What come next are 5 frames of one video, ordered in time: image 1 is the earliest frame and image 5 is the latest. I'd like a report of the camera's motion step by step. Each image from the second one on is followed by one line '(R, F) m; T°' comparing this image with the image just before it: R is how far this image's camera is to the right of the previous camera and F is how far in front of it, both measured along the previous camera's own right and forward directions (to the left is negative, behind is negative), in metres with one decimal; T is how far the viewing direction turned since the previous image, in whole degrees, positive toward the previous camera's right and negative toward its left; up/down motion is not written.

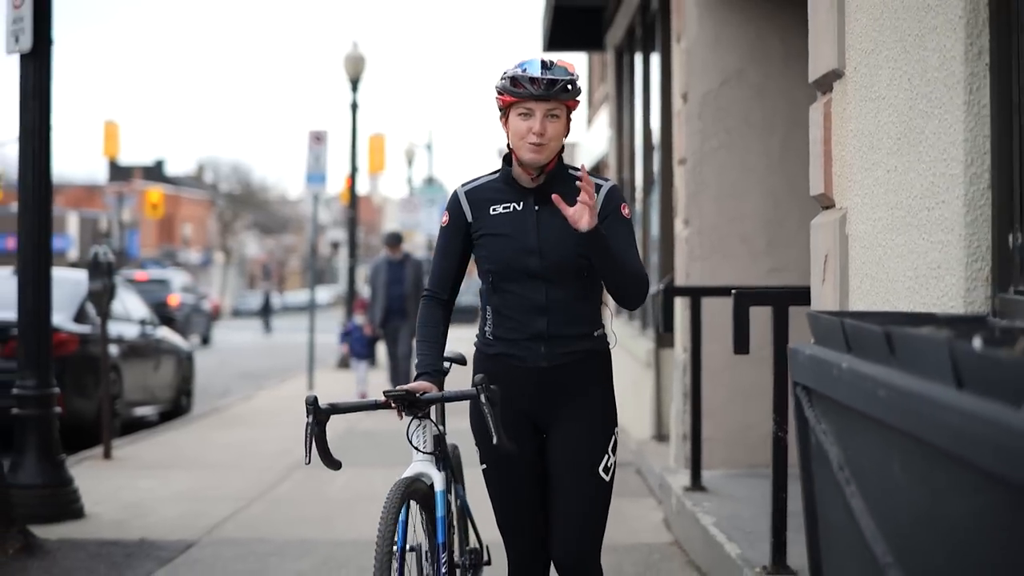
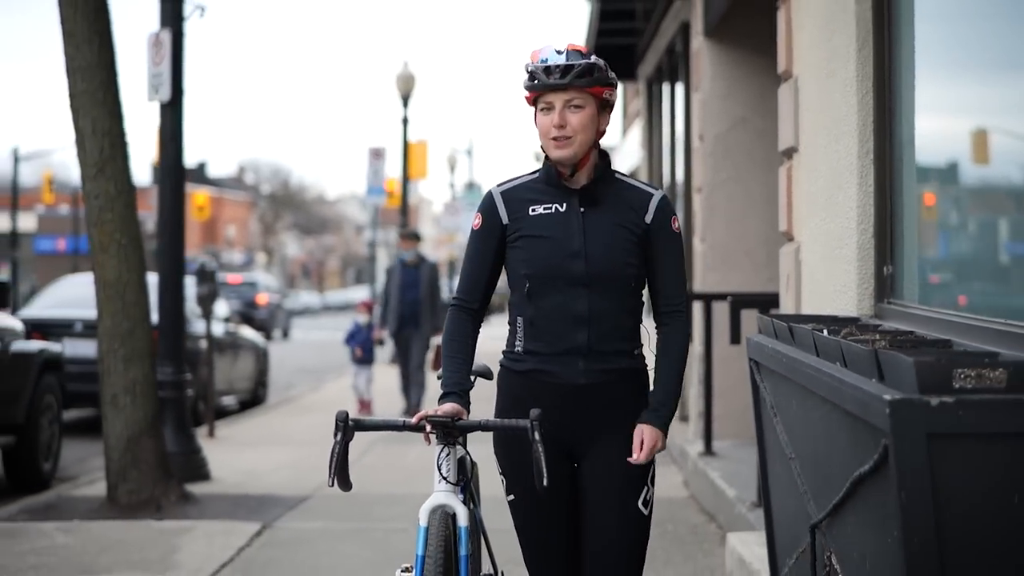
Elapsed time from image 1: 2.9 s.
(-0.1, -1.6) m; -2°
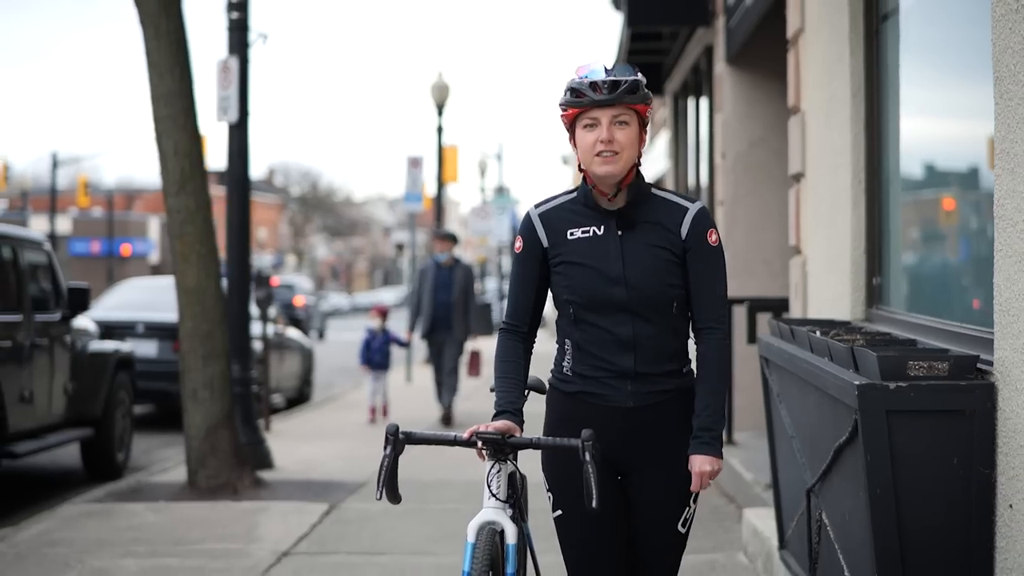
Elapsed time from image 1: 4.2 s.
(-0.1, -0.8) m; -1°
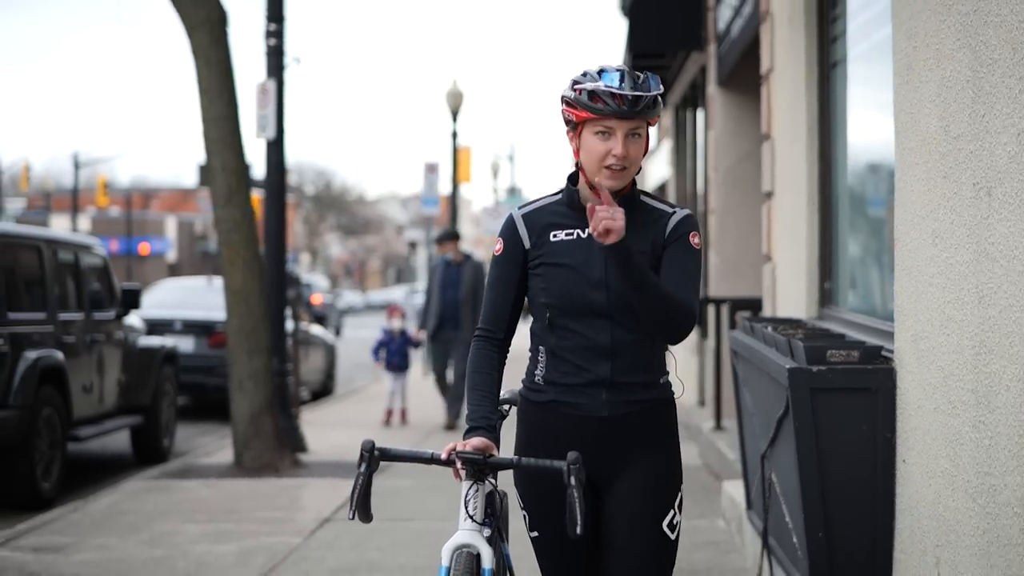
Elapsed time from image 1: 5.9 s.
(0.0, -1.0) m; -1°
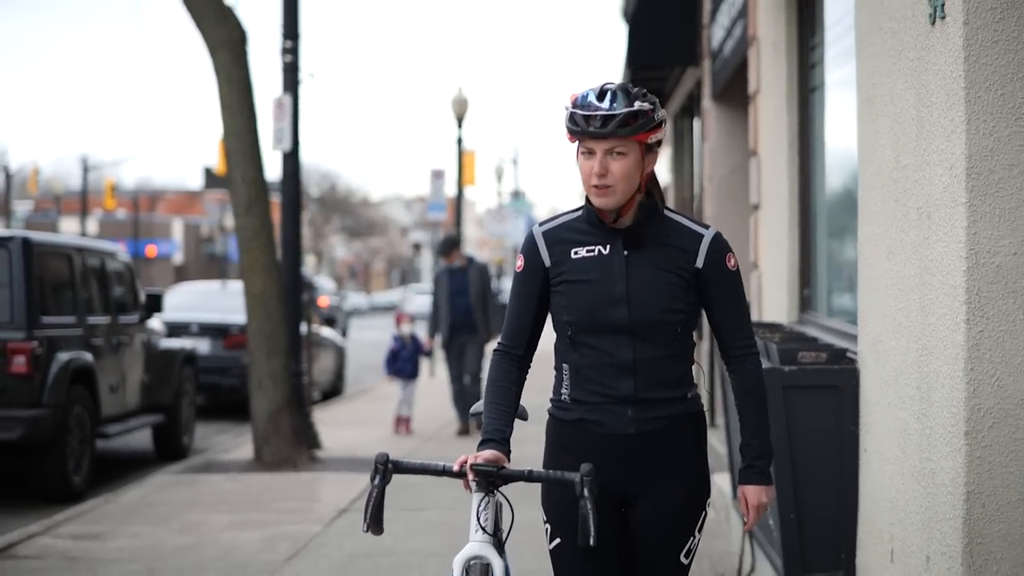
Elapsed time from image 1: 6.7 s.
(0.0, -0.5) m; 0°
